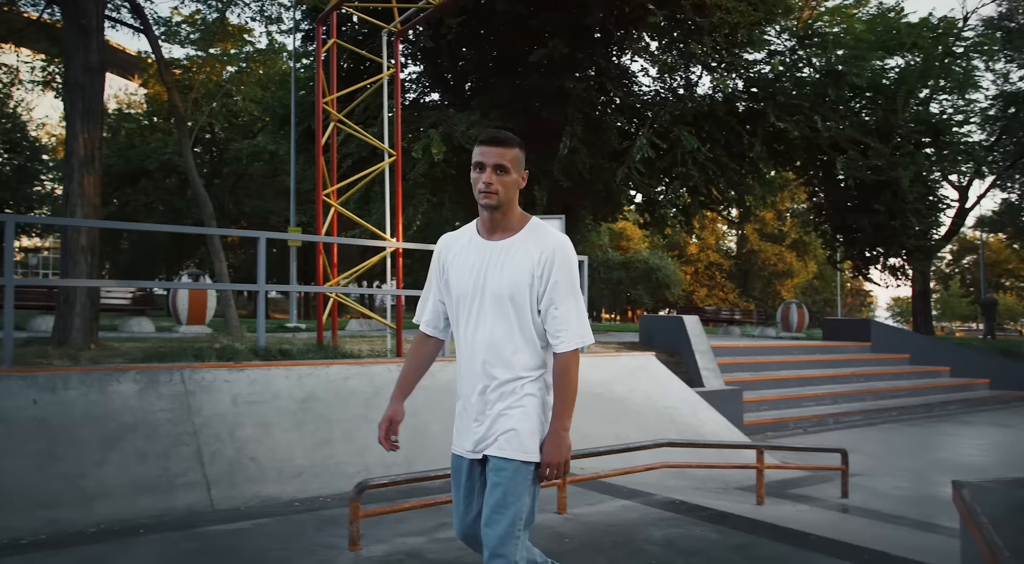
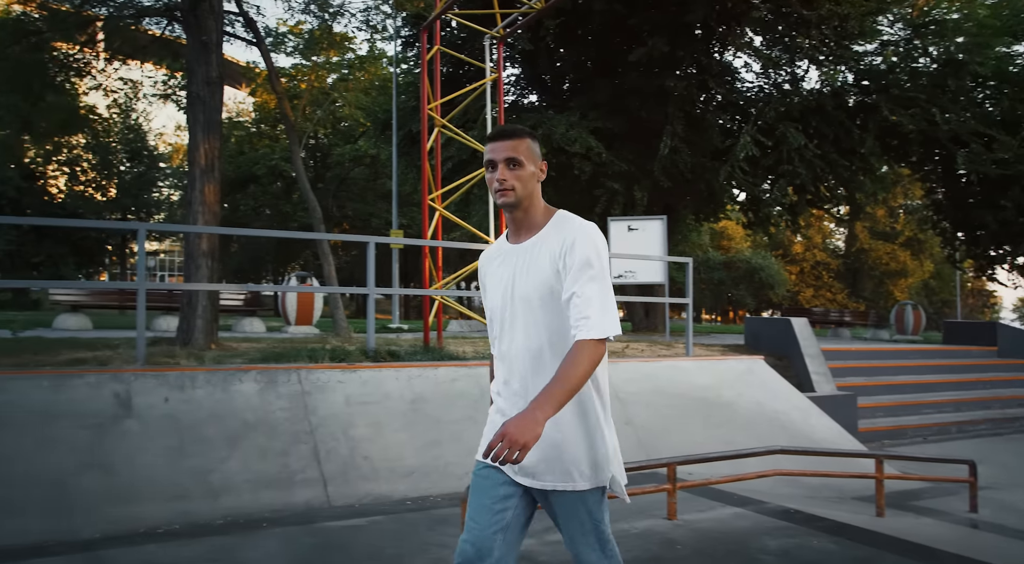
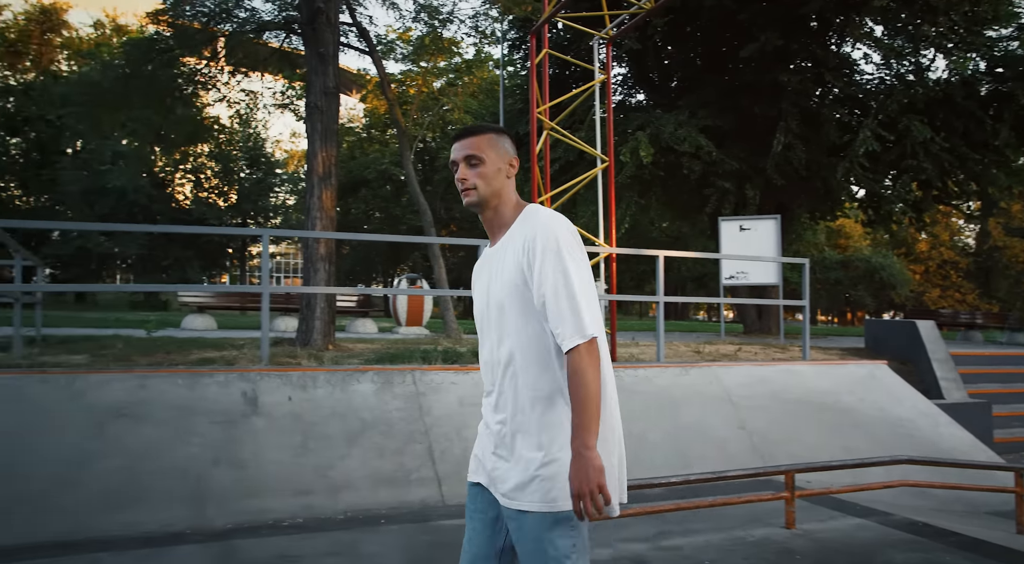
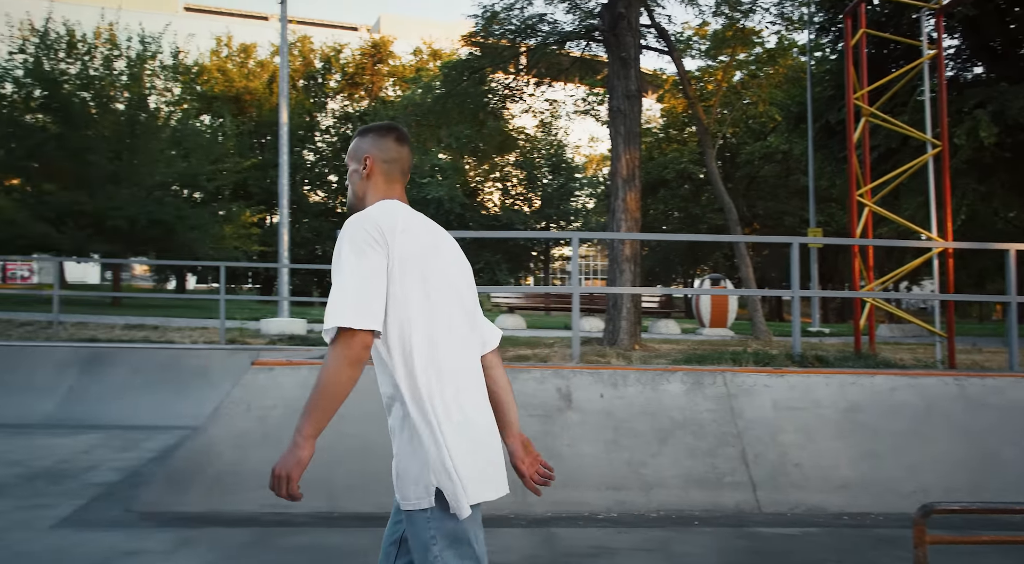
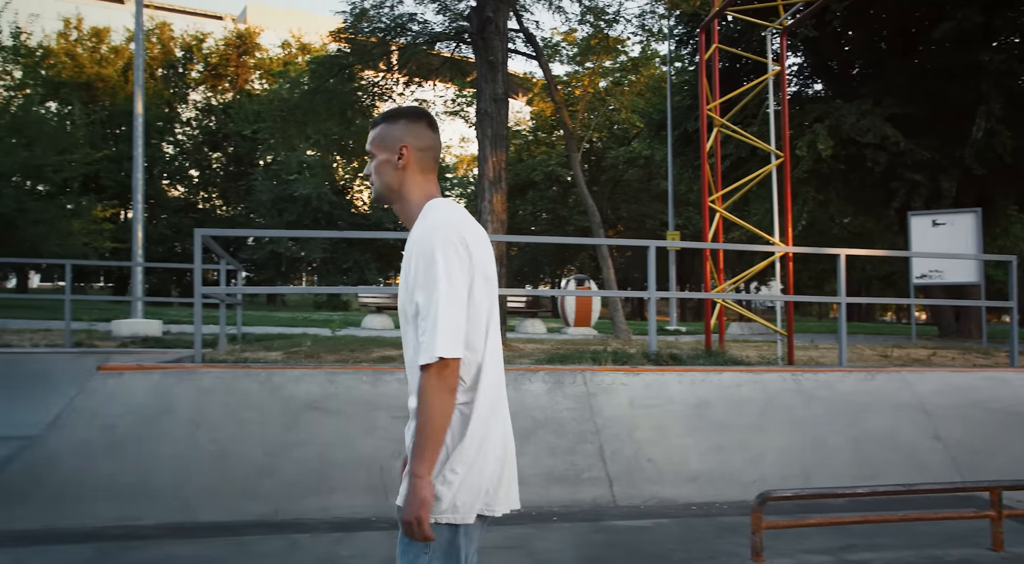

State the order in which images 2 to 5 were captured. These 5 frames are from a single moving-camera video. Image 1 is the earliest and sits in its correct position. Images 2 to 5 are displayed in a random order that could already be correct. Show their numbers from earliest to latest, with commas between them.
2, 3, 5, 4
